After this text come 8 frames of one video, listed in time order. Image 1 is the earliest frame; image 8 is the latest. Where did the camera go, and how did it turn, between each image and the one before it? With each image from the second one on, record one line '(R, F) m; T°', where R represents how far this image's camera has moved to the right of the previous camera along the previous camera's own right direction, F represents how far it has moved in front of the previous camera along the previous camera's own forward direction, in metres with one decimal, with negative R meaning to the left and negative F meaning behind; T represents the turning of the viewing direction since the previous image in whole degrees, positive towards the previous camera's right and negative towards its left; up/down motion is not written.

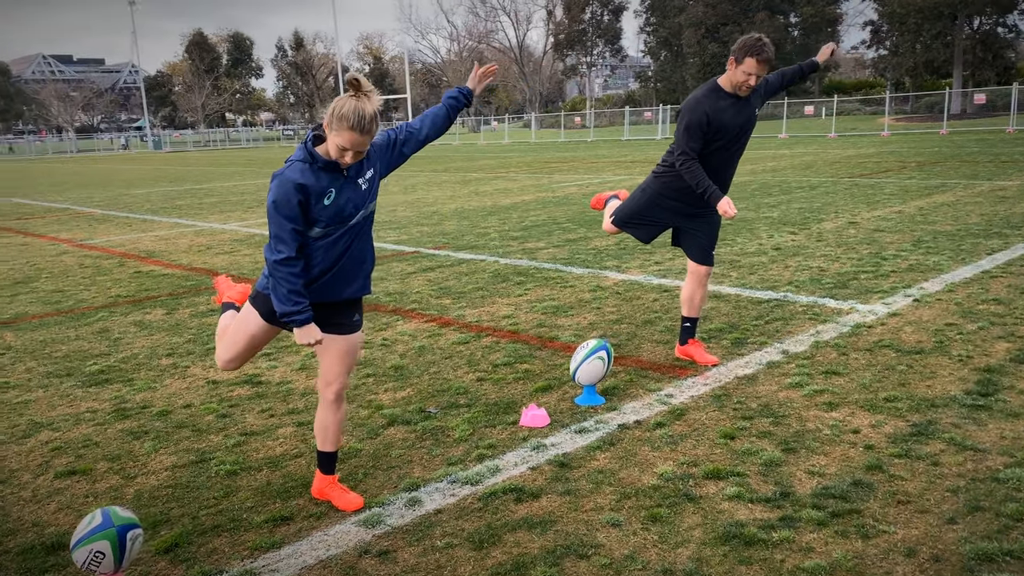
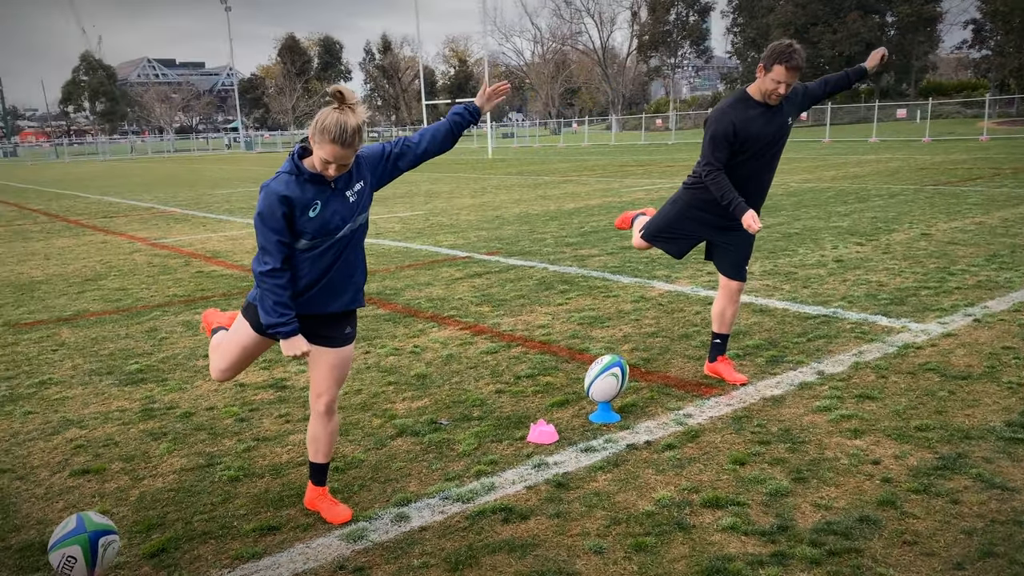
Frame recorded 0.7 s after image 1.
(+0.2, +0.1) m; -5°
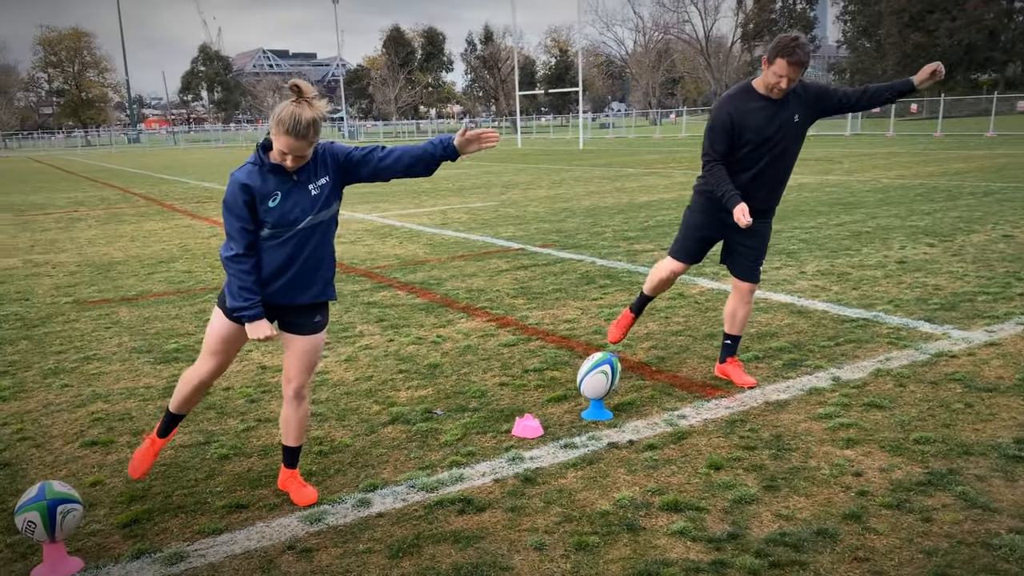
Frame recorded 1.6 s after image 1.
(+0.4, 0.0) m; -6°
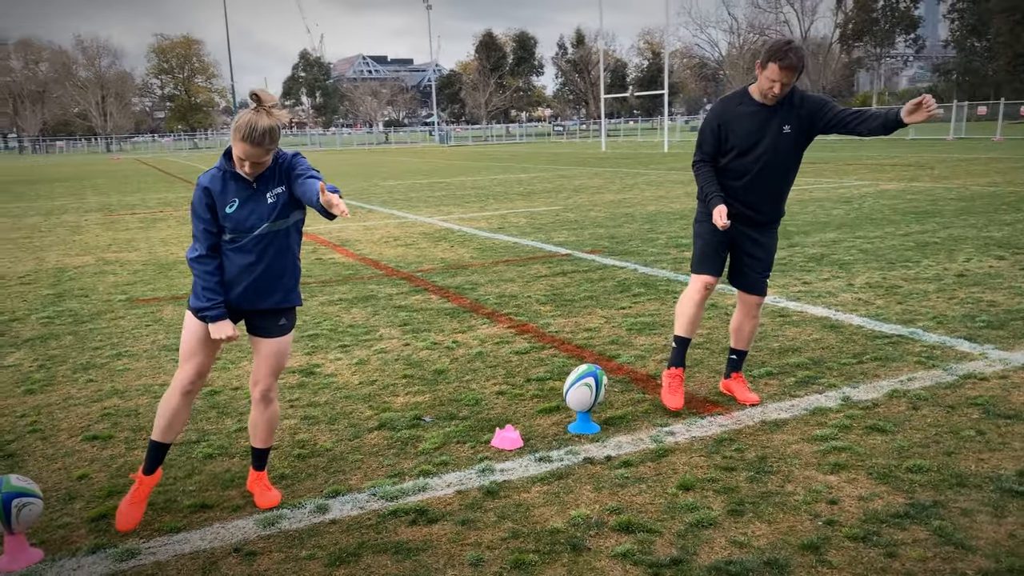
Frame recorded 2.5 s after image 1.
(+0.4, +0.1) m; -6°
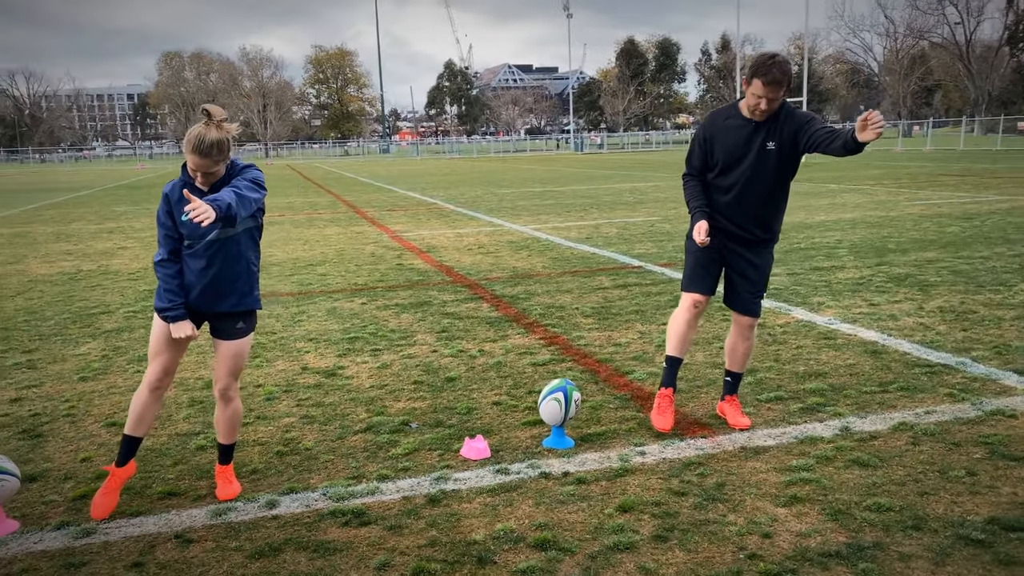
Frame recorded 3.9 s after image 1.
(+0.6, 0.0) m; -9°
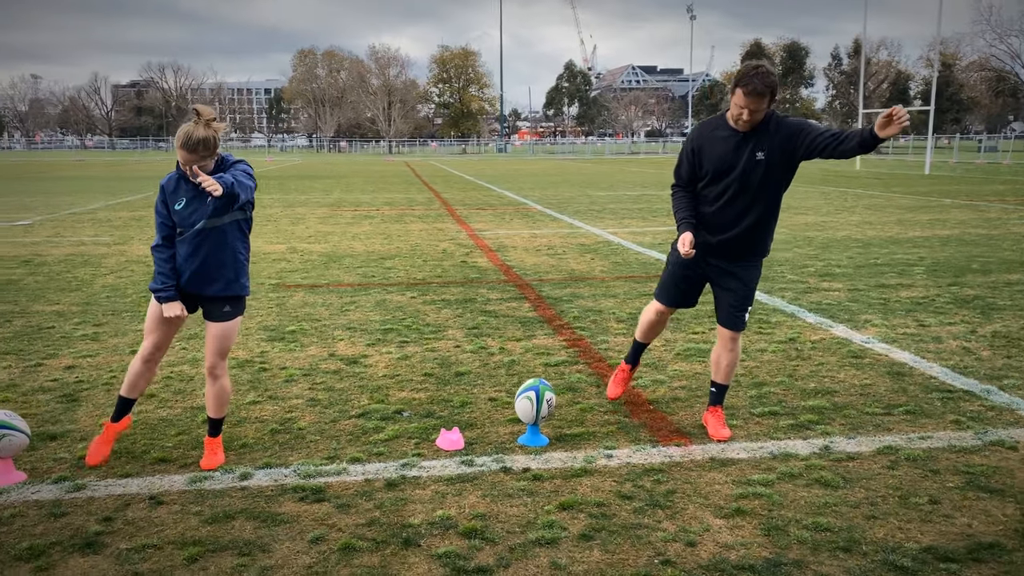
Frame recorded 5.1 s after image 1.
(+0.5, -0.1) m; -7°
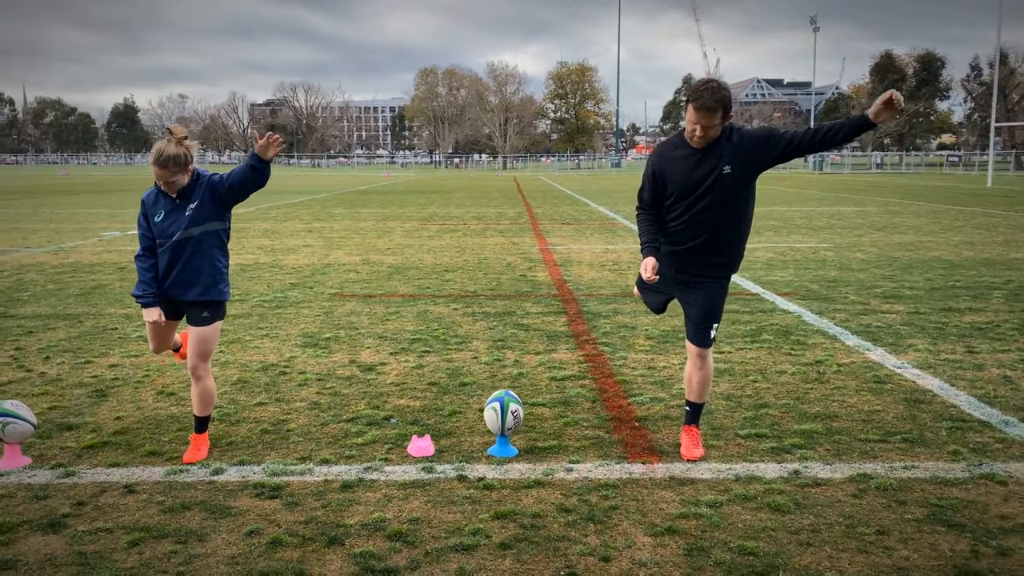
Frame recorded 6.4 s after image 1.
(+0.5, 0.0) m; -8°
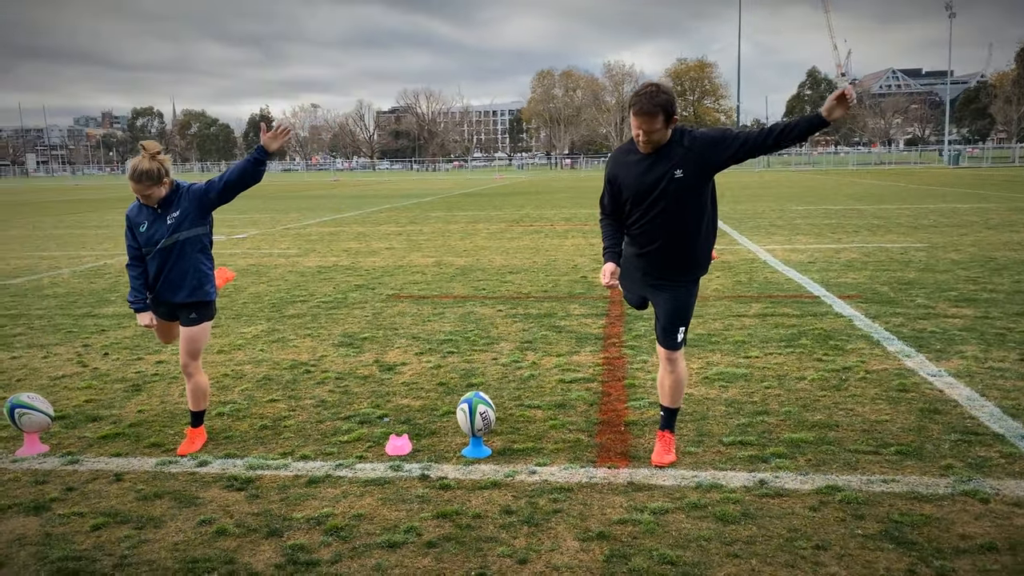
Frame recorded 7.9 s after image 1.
(+0.6, 0.0) m; -8°
